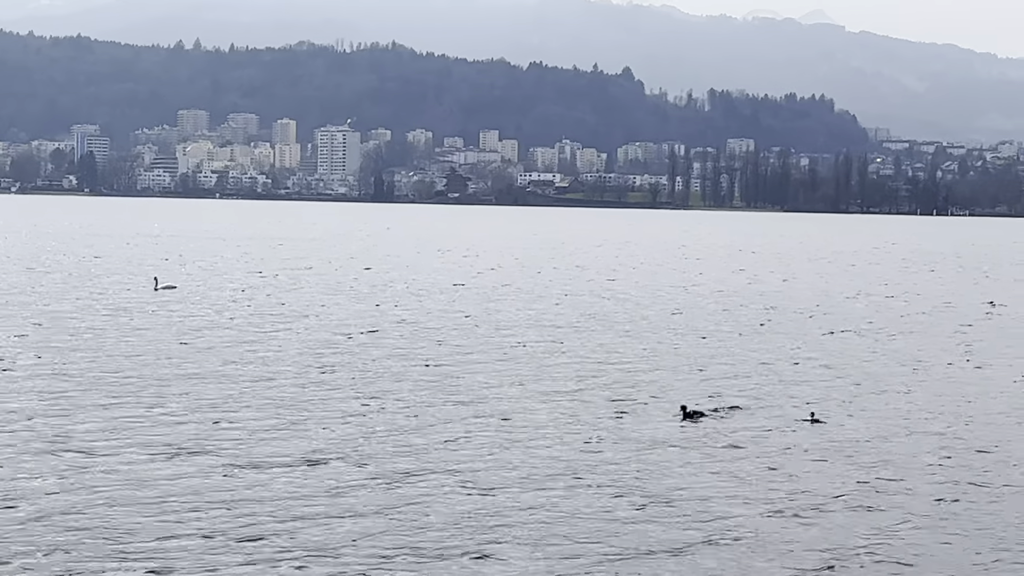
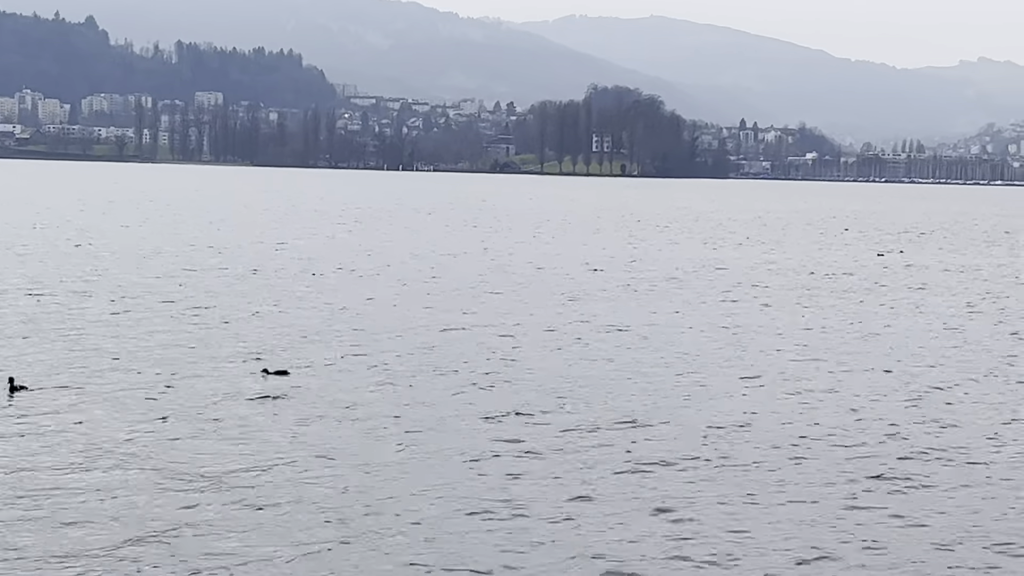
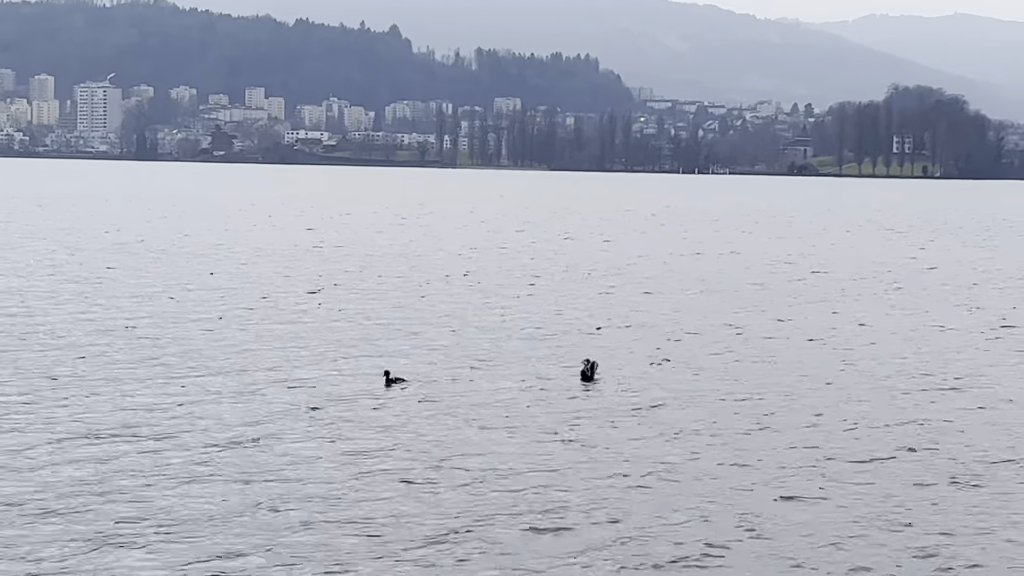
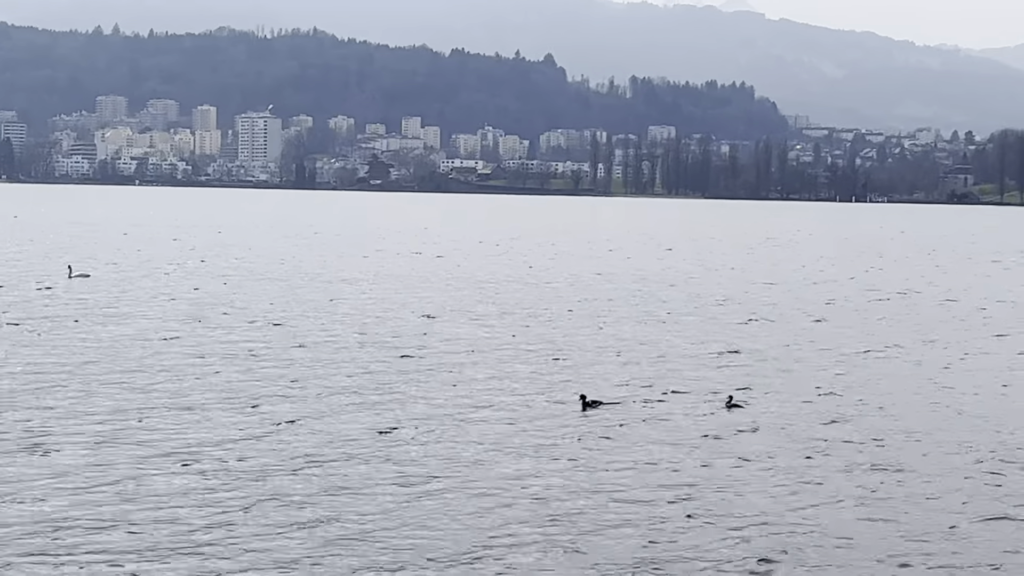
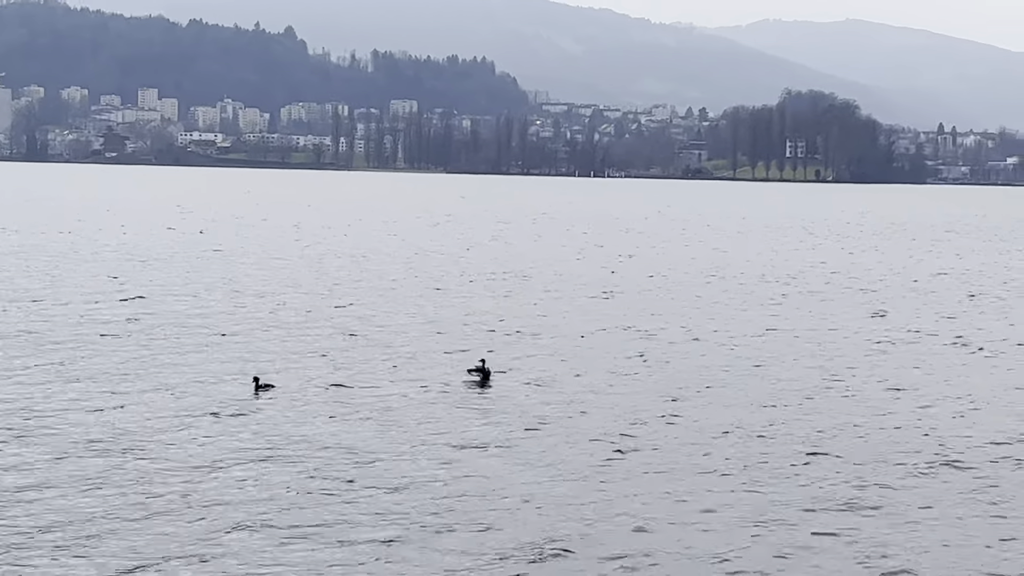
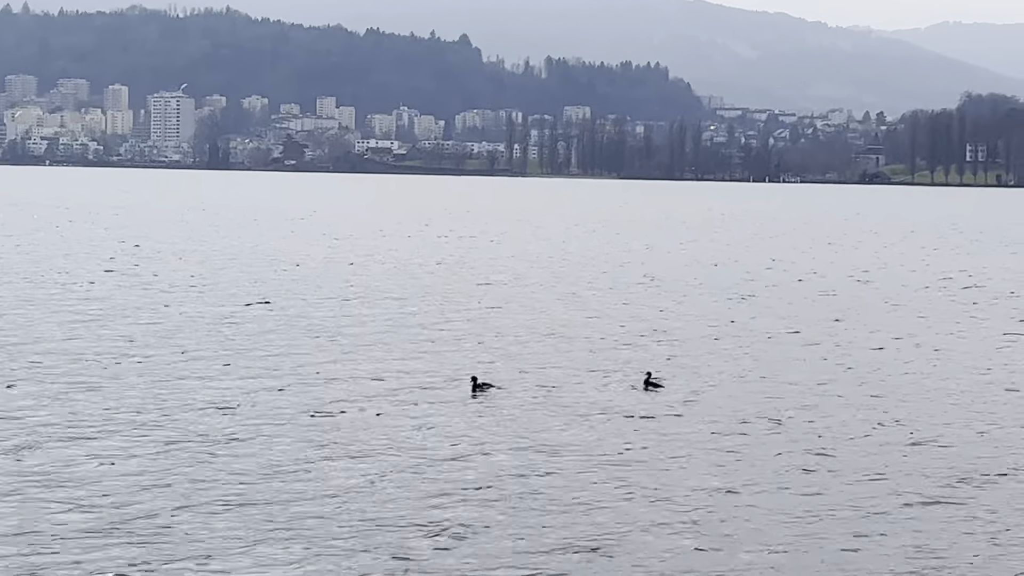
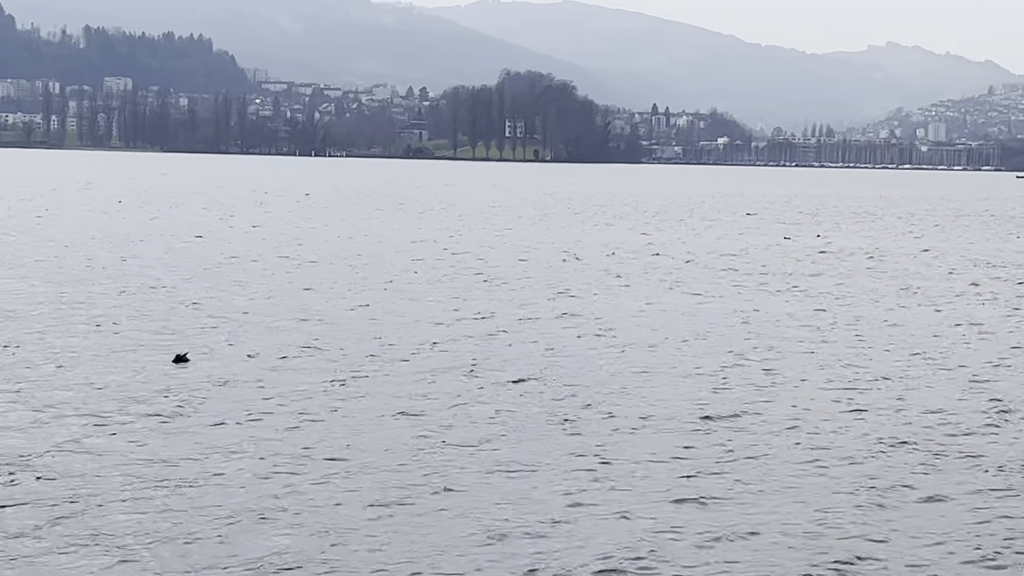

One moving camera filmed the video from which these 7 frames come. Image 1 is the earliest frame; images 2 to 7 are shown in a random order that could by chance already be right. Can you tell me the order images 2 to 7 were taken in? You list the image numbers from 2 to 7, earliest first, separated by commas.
4, 6, 3, 5, 2, 7
